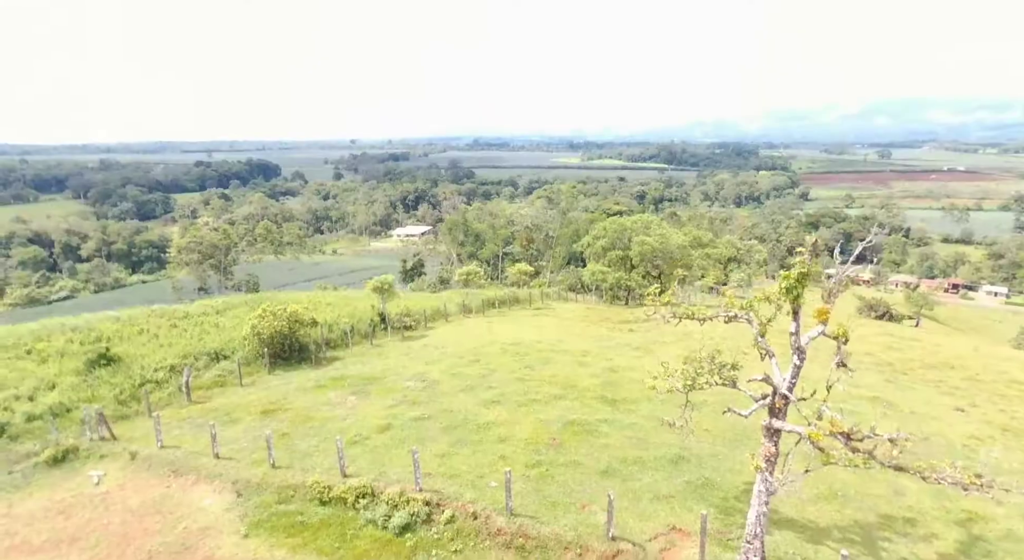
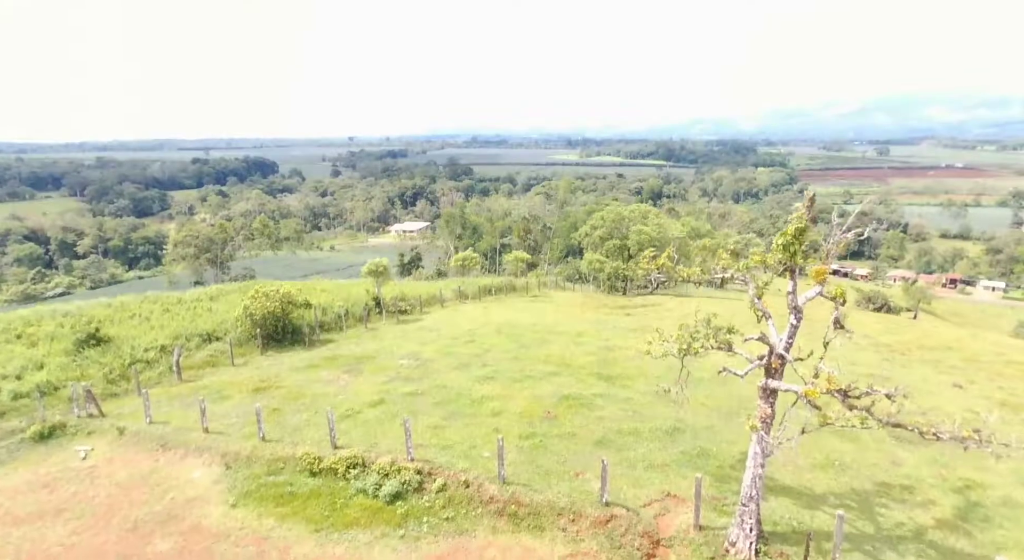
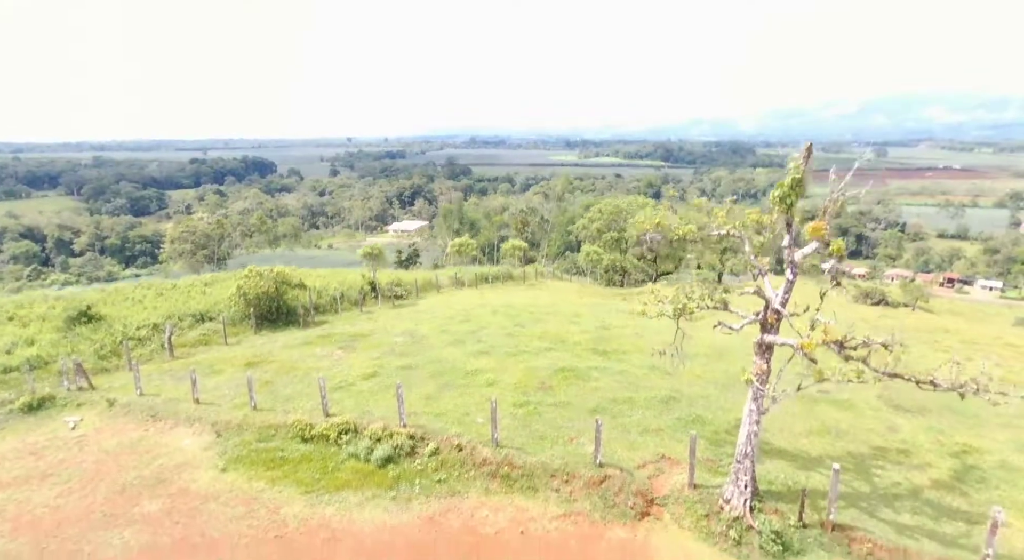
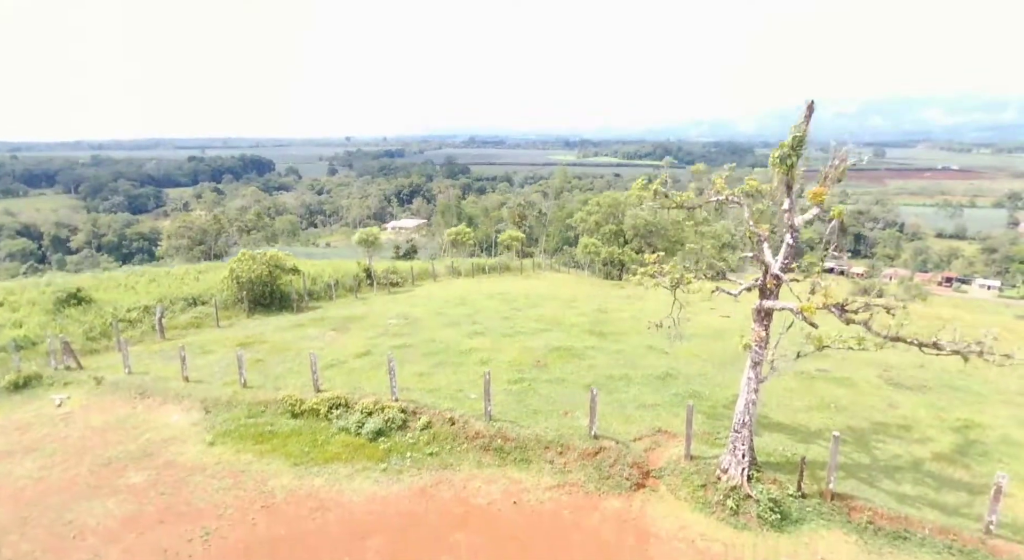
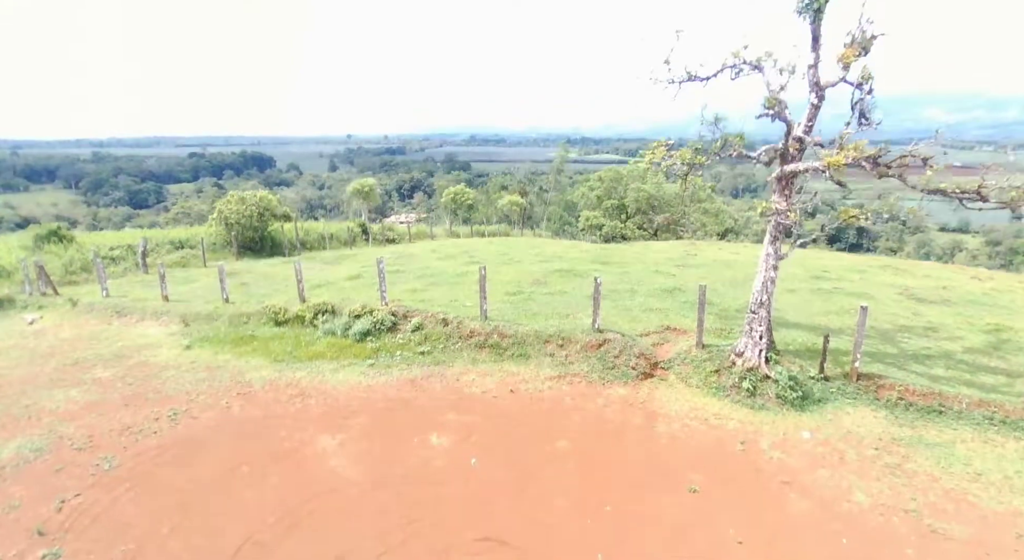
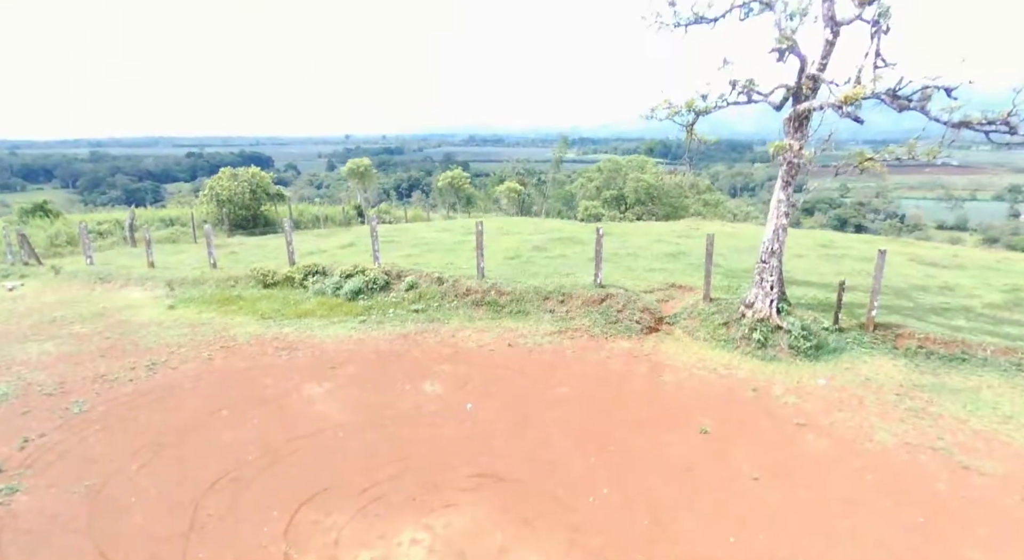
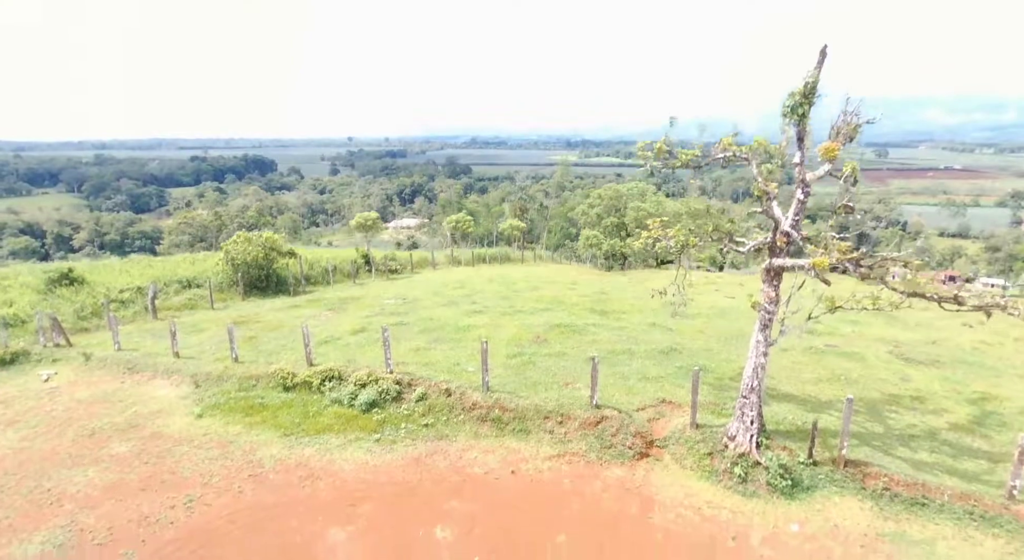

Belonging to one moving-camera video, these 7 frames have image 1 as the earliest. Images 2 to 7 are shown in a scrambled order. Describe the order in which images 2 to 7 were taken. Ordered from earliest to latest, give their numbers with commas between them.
2, 3, 4, 7, 5, 6
